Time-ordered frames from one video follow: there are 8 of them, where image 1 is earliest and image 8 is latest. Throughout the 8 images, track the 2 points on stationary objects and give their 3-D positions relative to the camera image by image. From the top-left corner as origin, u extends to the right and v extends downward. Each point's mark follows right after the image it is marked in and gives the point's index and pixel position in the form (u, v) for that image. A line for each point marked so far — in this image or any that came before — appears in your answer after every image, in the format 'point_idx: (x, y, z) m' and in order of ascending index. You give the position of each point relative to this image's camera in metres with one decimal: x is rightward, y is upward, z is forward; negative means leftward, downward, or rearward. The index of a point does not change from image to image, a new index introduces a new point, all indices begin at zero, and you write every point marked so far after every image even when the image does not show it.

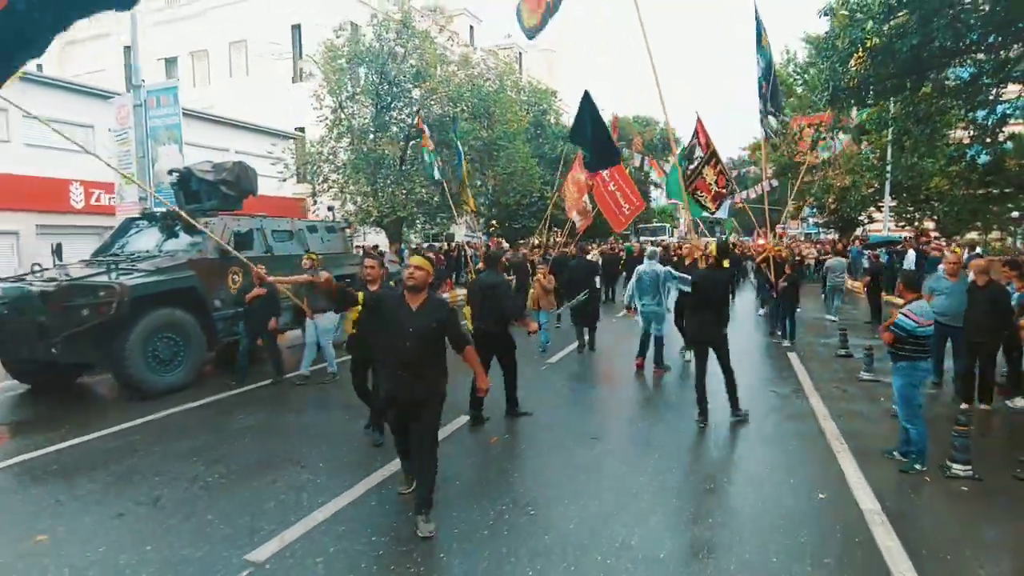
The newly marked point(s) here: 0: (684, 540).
0: (+1.1, -1.6, +4.1) m
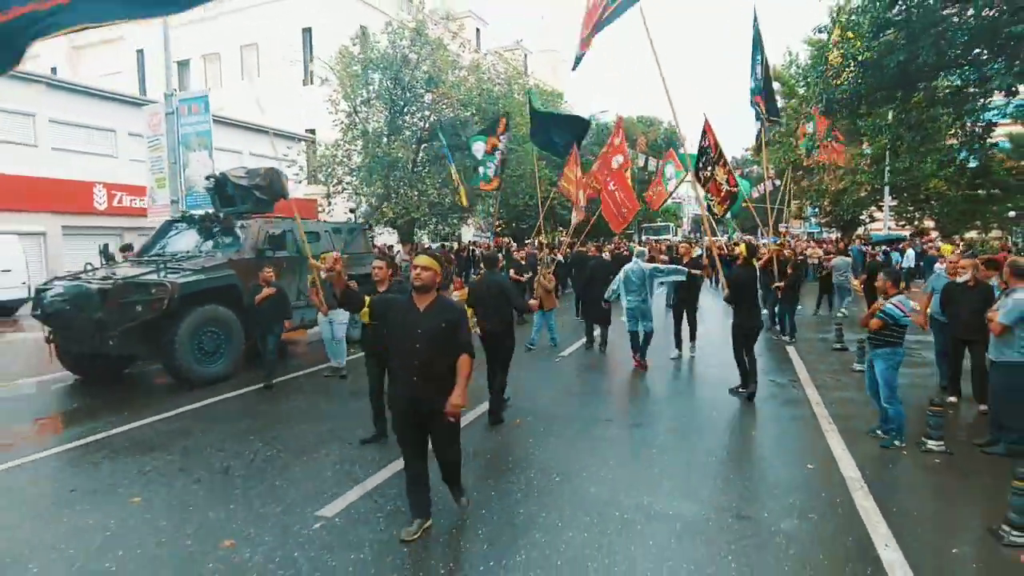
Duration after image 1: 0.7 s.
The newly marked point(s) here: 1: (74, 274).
0: (+1.3, -1.5, +4.7) m
1: (-5.7, +0.2, +8.4) m
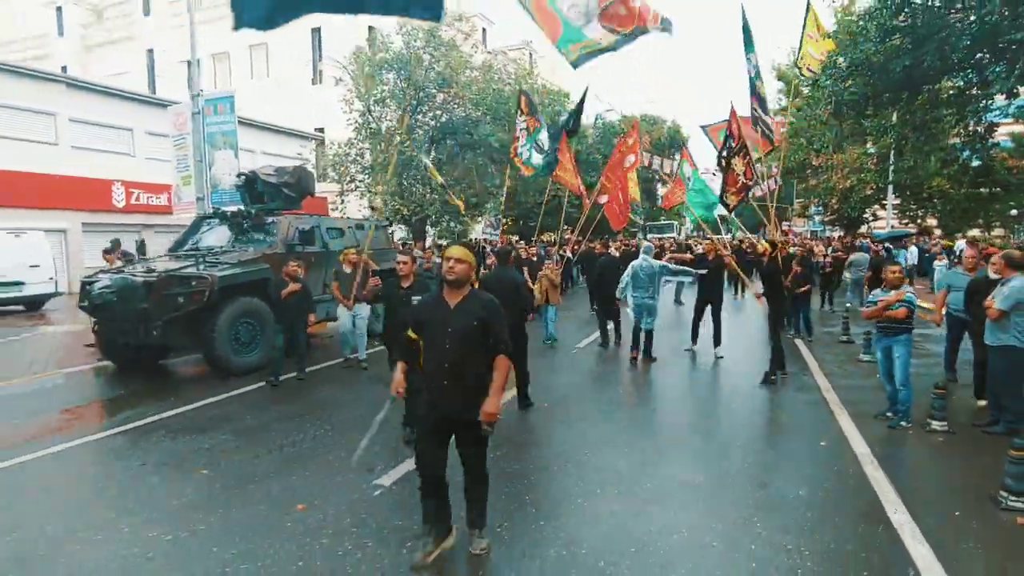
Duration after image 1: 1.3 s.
0: (+1.6, -1.5, +5.1) m
1: (-5.4, +0.3, +8.8) m
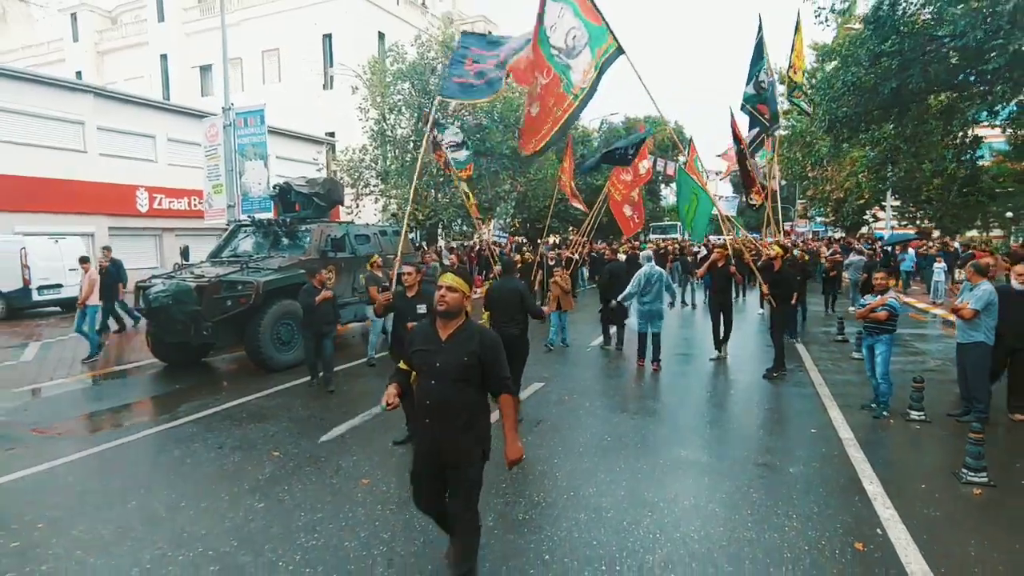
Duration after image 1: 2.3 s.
0: (+1.9, -1.5, +5.9) m
1: (-5.1, +0.2, +9.6) m
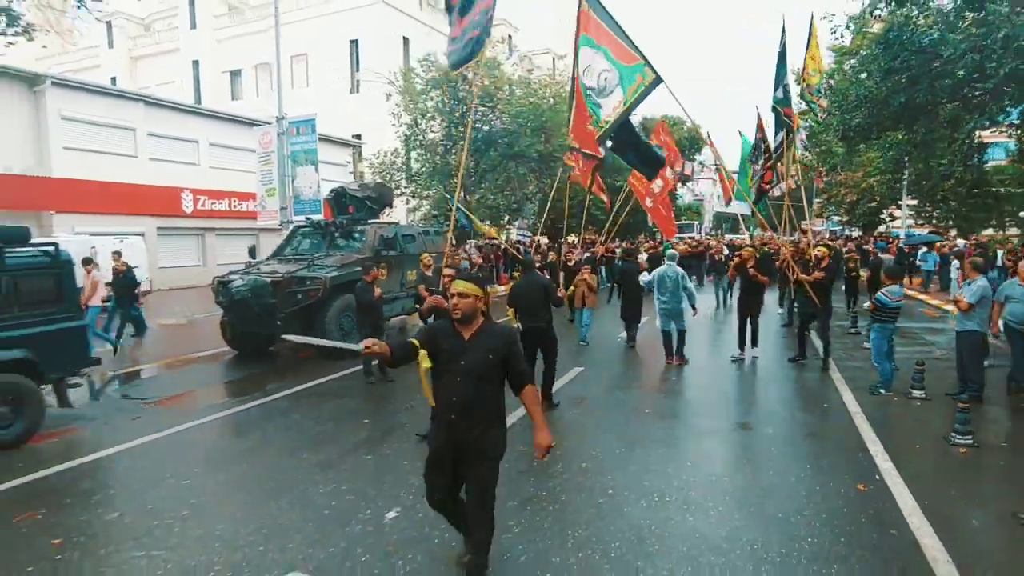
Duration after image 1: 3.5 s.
0: (+2.4, -1.4, +6.8) m
1: (-4.4, +0.3, +10.7) m
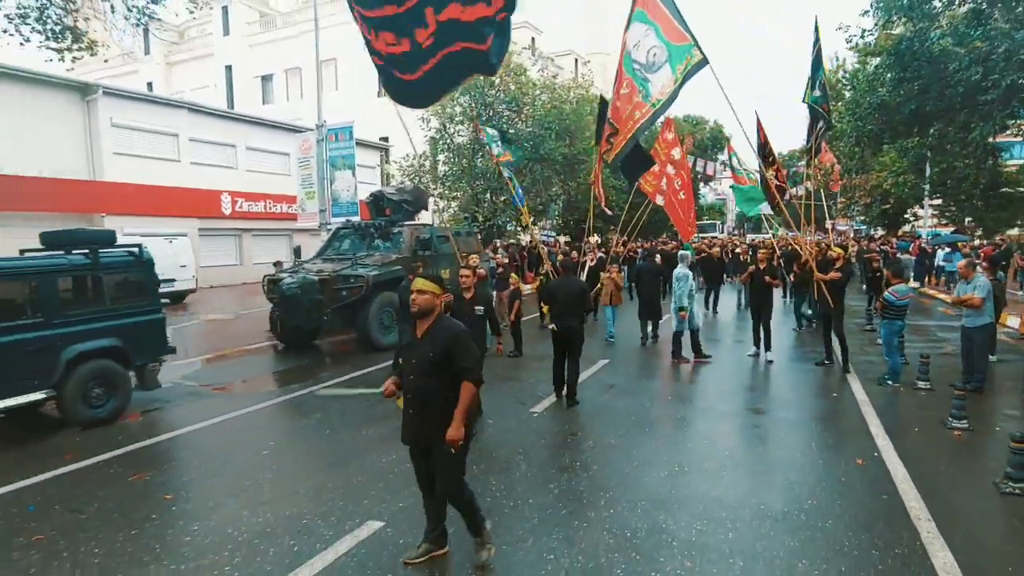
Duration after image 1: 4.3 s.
0: (+2.8, -1.4, +7.4) m
1: (-3.9, +0.3, +11.5) m
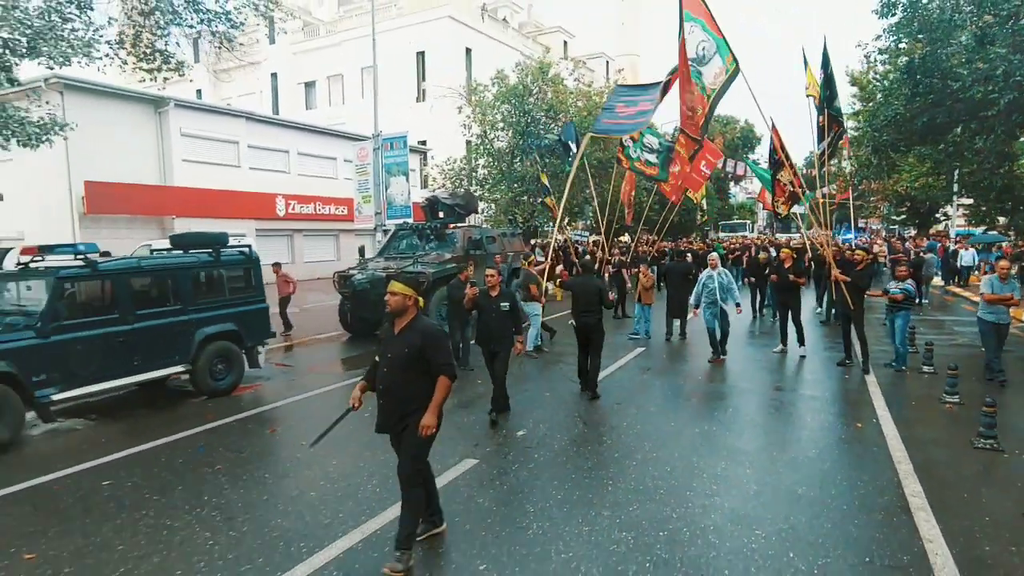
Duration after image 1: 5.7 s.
0: (+3.5, -1.3, +8.6) m
1: (-3.0, +0.4, +12.9) m
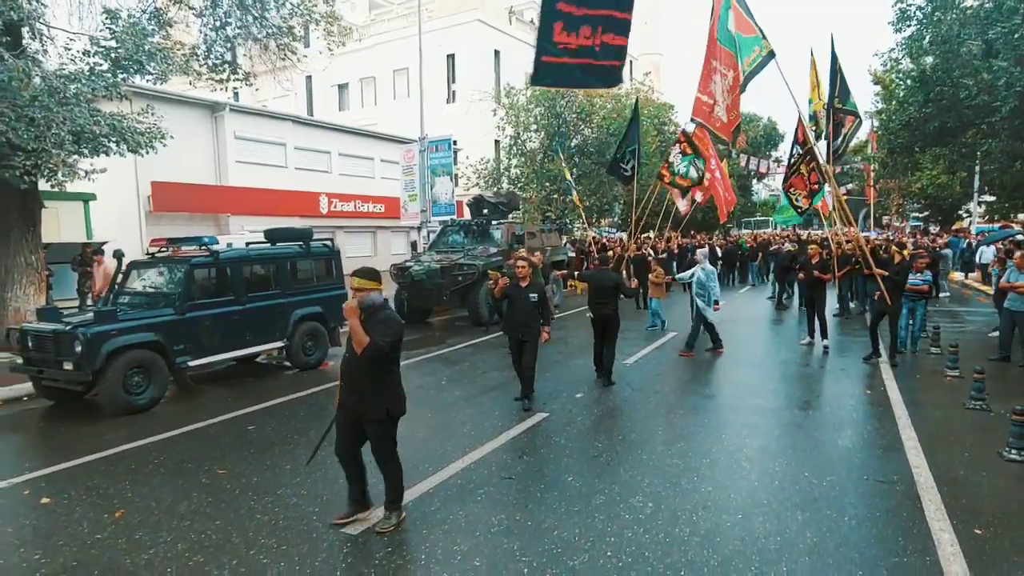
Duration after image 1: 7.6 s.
0: (+4.3, -1.2, +9.7) m
1: (-2.1, +0.6, +14.2) m
